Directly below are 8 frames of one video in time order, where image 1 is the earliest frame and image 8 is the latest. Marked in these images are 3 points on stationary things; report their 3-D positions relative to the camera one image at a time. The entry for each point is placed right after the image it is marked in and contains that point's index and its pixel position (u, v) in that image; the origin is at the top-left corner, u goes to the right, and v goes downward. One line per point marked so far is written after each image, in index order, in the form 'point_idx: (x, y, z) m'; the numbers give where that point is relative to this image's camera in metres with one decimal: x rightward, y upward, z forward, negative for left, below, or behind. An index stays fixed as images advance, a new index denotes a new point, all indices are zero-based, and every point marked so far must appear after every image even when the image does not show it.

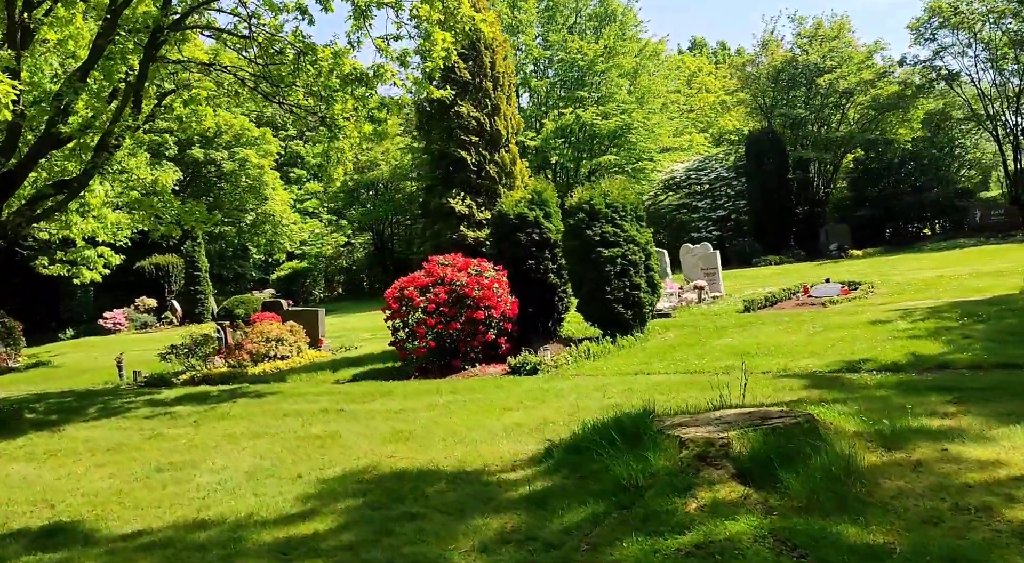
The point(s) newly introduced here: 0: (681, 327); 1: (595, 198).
0: (+3.0, -0.8, +16.3) m
1: (+1.4, +1.4, +15.8) m
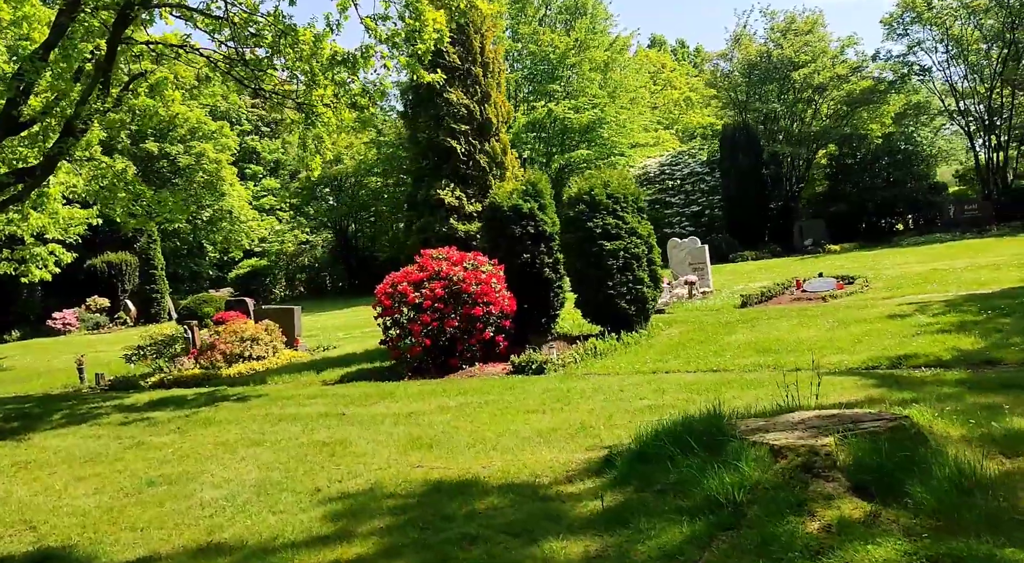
0: (+2.9, -0.7, +15.7) m
1: (+1.4, +1.5, +15.1) m
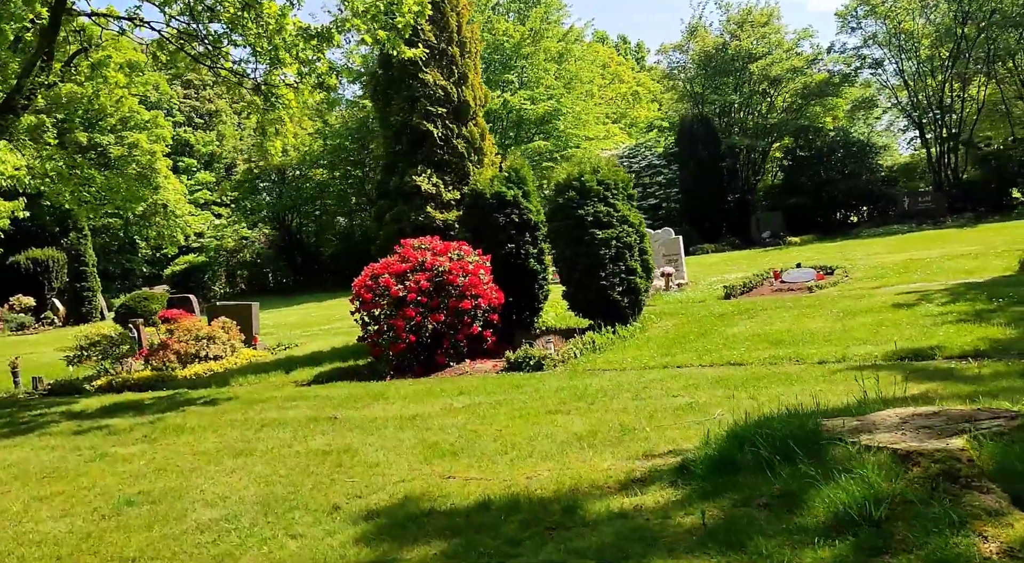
0: (+2.6, -0.6, +15.0) m
1: (+1.1, +1.7, +14.3) m
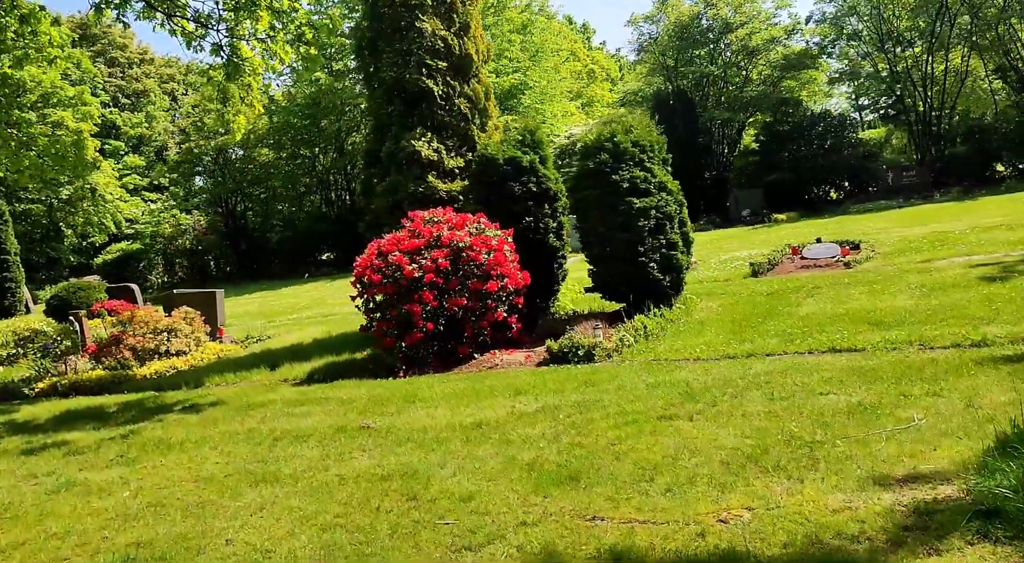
0: (+2.9, -0.2, +13.3) m
1: (+1.4, +2.0, +12.4) m
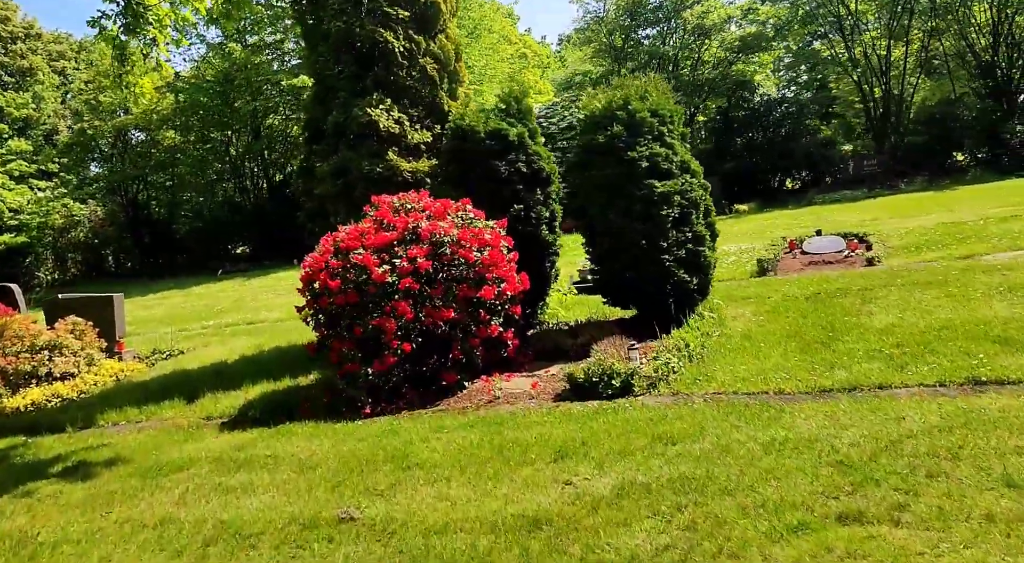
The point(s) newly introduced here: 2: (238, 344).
0: (+2.6, -0.2, +11.0) m
1: (+1.2, +1.9, +9.9) m
2: (-3.9, -0.9, +13.4) m
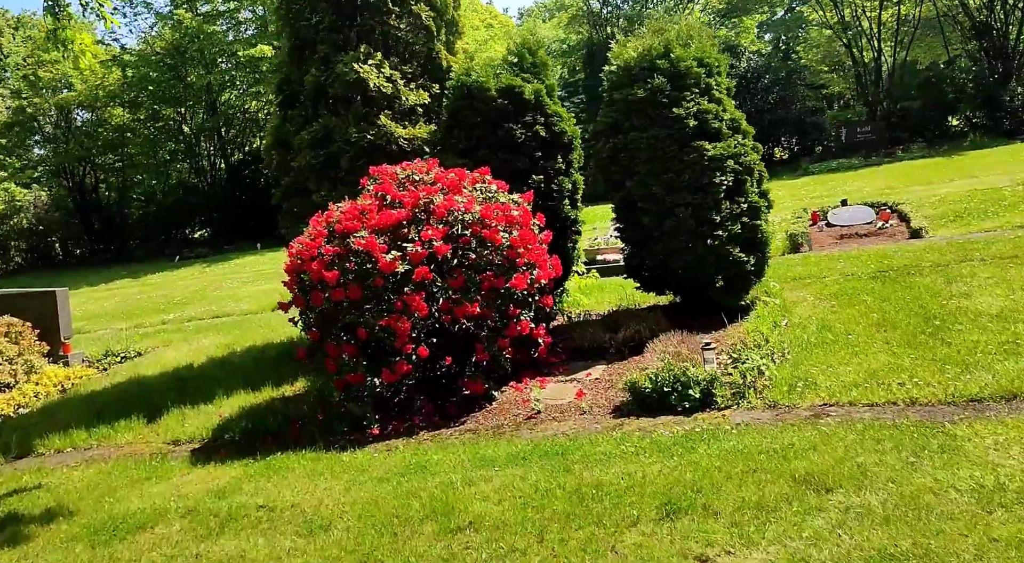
0: (+2.8, 0.0, +9.5) m
1: (+1.4, +2.1, +8.3) m
2: (-3.8, -0.8, +11.7) m
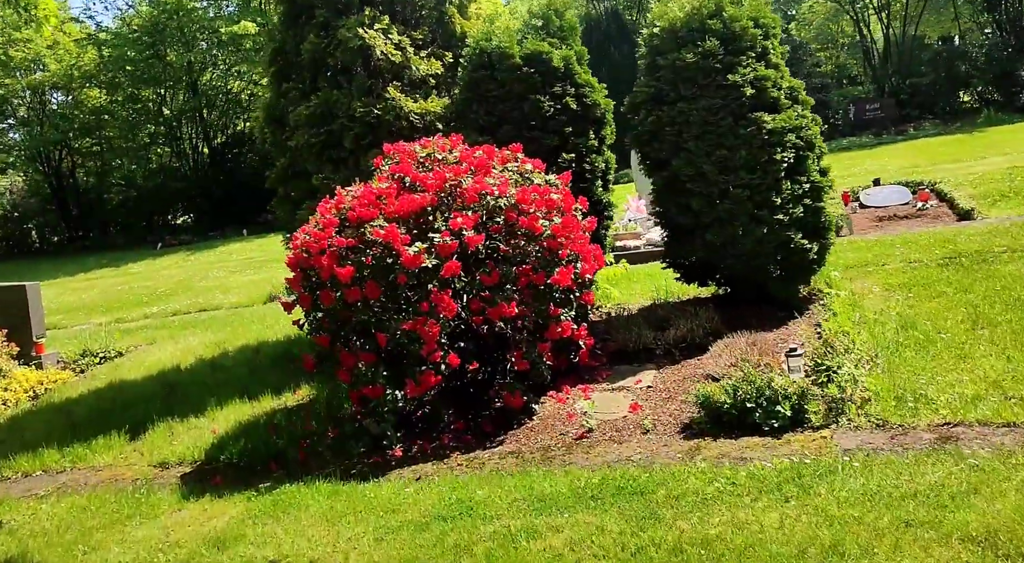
0: (+3.1, +0.1, +8.5) m
1: (+1.7, +2.2, +7.3) m
2: (-3.6, -0.7, +10.6) m
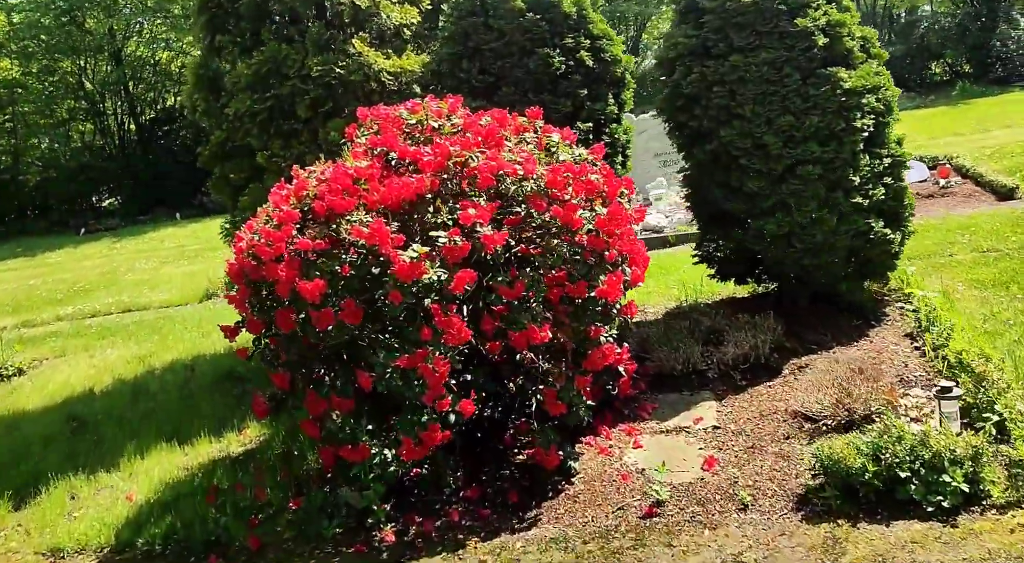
0: (+3.0, +0.1, +7.0) m
1: (+1.7, +2.1, +5.7) m
2: (-3.7, -0.7, +8.7) m
